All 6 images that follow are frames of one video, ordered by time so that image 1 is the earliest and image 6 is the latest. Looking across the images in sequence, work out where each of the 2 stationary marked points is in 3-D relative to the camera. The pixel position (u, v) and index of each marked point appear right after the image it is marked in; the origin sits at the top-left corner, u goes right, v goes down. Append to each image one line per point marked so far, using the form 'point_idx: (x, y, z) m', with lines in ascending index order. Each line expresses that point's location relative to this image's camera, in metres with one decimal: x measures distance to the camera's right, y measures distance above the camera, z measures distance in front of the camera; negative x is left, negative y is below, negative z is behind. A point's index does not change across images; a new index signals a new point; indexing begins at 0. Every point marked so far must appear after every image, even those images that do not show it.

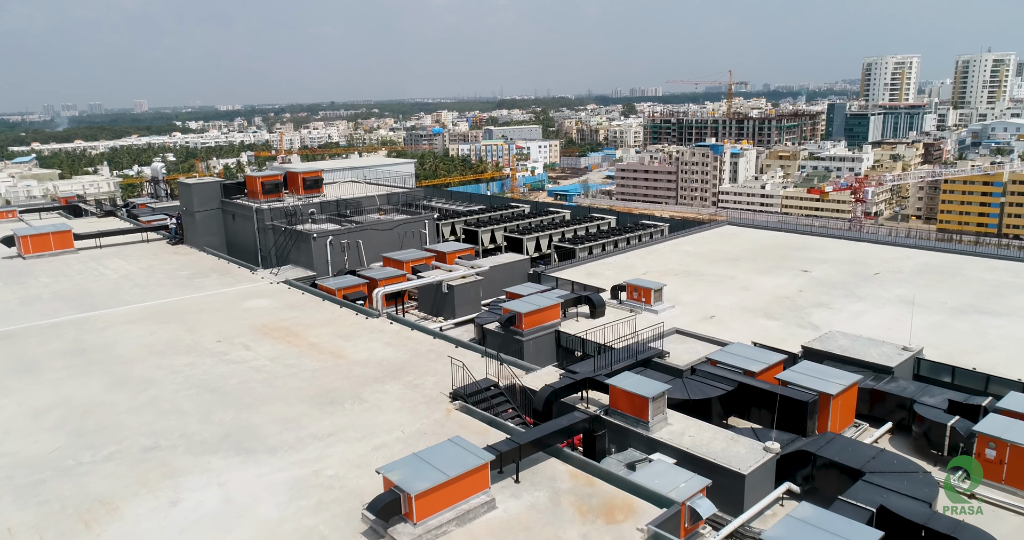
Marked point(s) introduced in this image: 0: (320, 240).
0: (-4.5, +0.7, +16.5) m
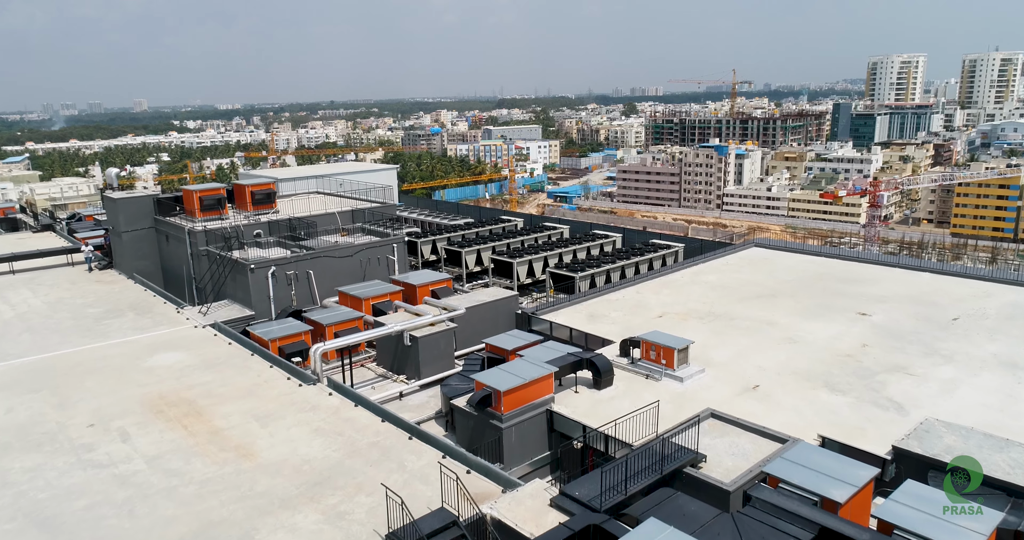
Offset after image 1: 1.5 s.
0: (-4.8, 0.0, +13.4) m
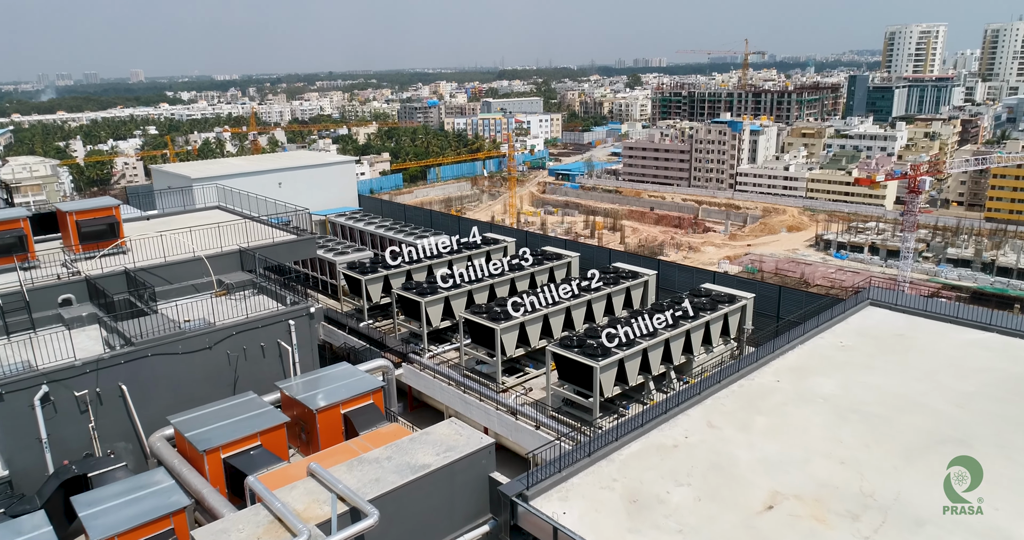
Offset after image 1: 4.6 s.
0: (-5.1, -1.3, +7.2) m
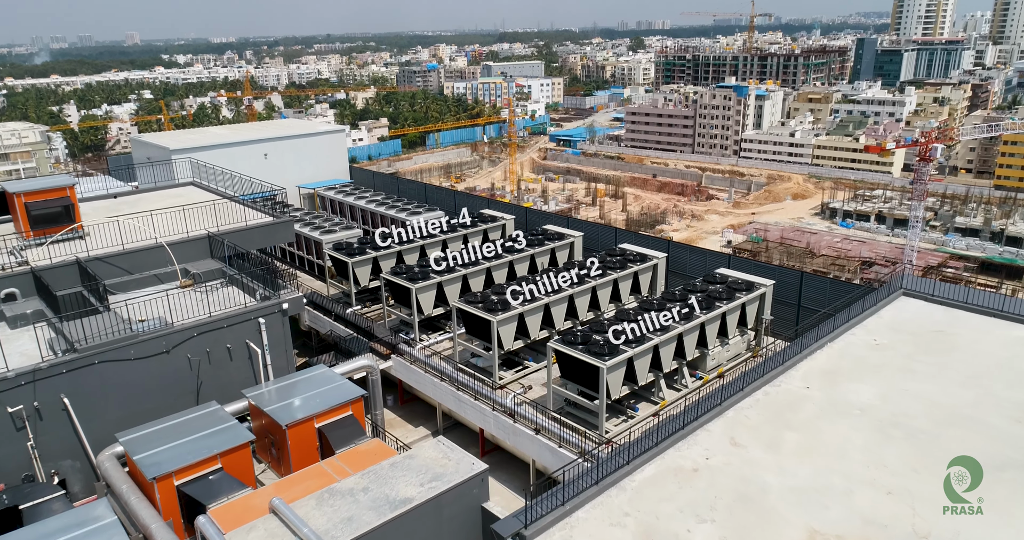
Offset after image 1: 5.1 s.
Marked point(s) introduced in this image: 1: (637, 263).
0: (-5.1, -1.3, +6.3) m
1: (+2.2, +0.1, +12.4) m
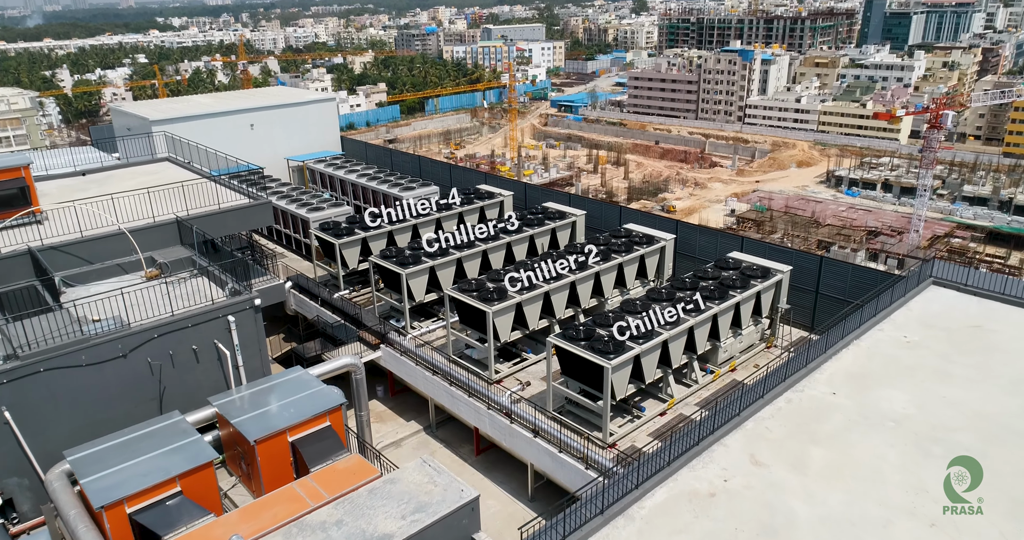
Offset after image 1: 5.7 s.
0: (-5.1, -1.3, +5.5) m
1: (+2.1, +0.4, +11.6) m
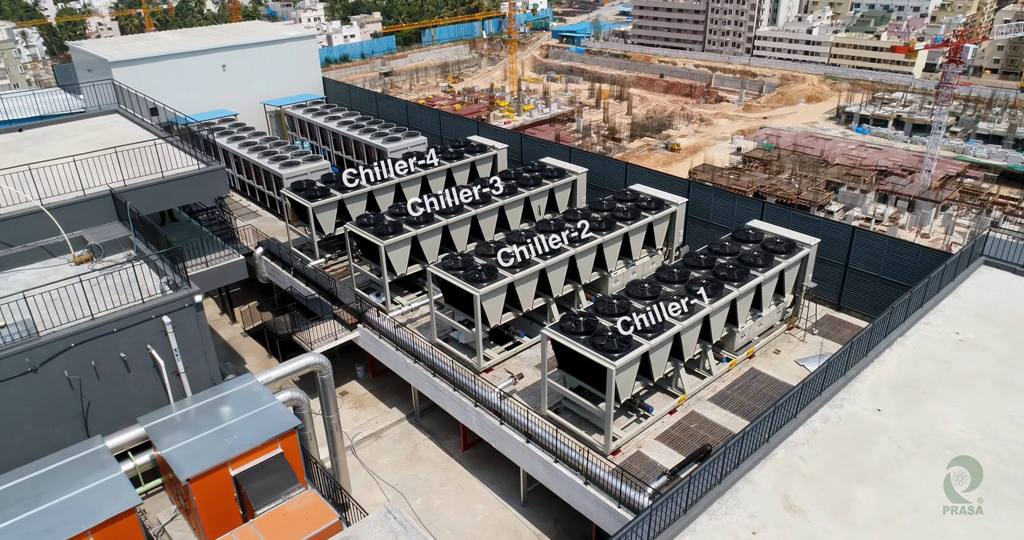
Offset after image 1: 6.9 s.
0: (-5.3, -1.4, +4.5) m
1: (+2.0, +0.9, +10.4) m
